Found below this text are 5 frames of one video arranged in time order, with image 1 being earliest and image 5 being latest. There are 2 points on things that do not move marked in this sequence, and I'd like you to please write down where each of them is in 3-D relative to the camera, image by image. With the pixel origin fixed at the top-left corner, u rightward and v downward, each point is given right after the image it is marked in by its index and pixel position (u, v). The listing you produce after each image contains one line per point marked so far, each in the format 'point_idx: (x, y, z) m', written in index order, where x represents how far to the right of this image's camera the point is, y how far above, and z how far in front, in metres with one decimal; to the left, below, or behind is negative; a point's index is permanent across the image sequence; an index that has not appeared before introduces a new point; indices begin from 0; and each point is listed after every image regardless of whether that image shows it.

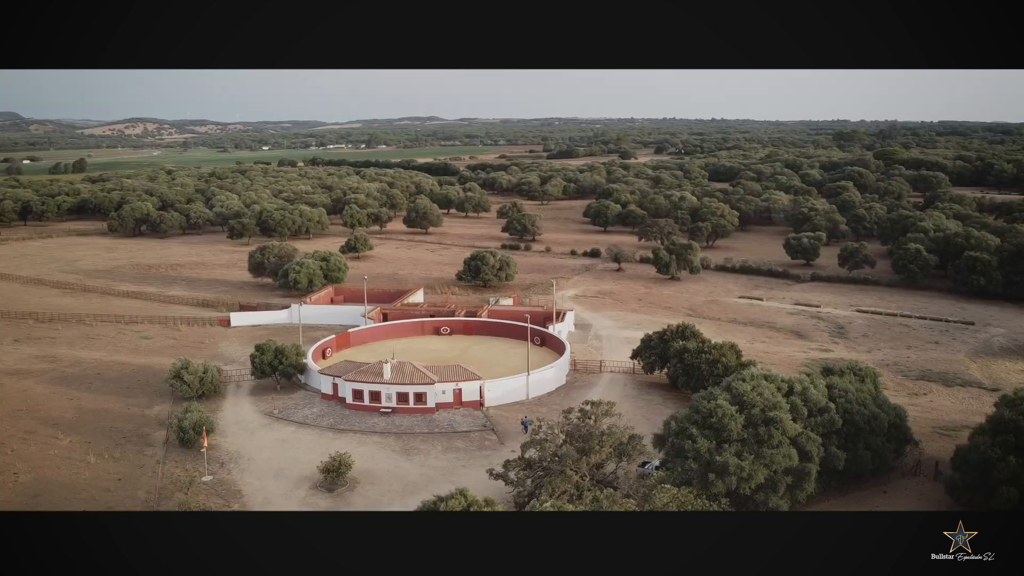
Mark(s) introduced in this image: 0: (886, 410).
0: (+10.0, -3.3, +19.2) m
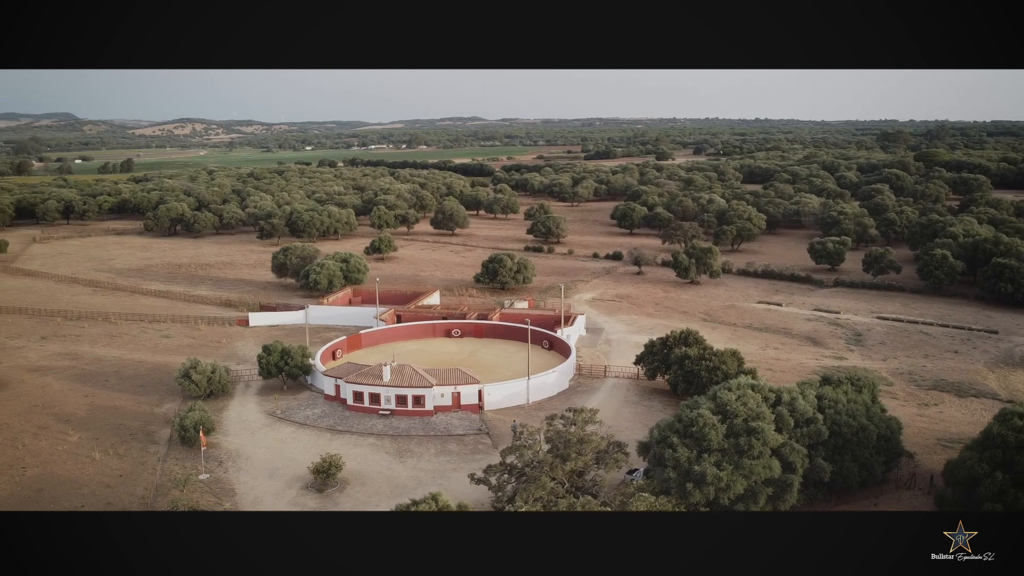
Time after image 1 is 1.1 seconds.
0: (+9.6, -3.5, +18.8) m
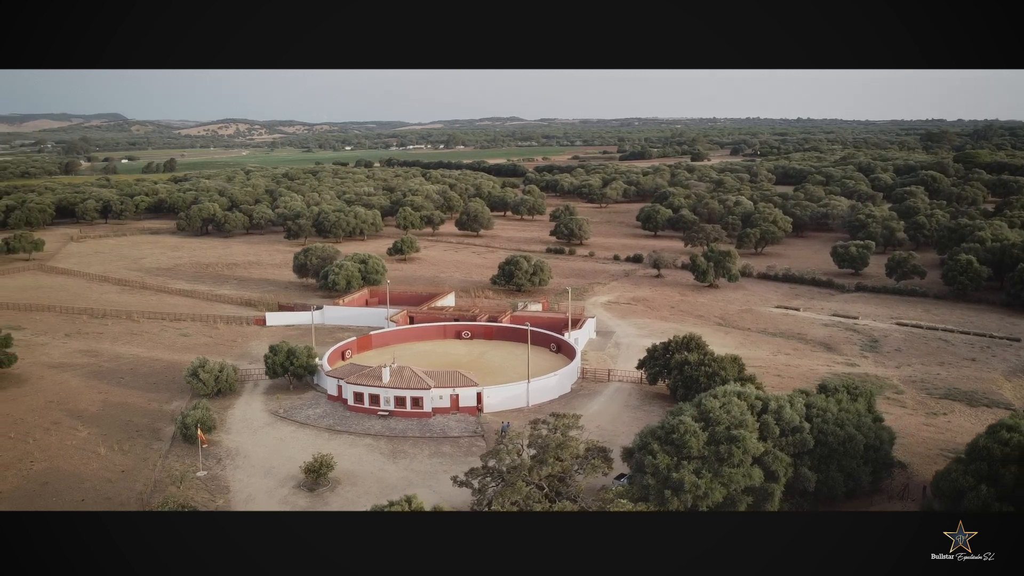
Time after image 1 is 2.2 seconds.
0: (+9.2, -3.7, +18.5) m
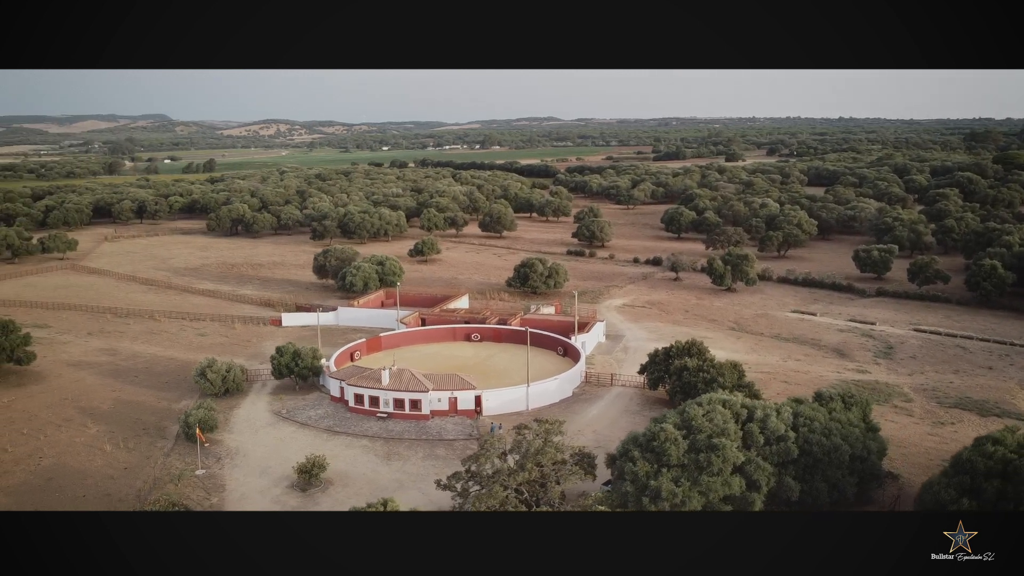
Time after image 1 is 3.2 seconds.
0: (+8.8, -4.0, +18.3) m
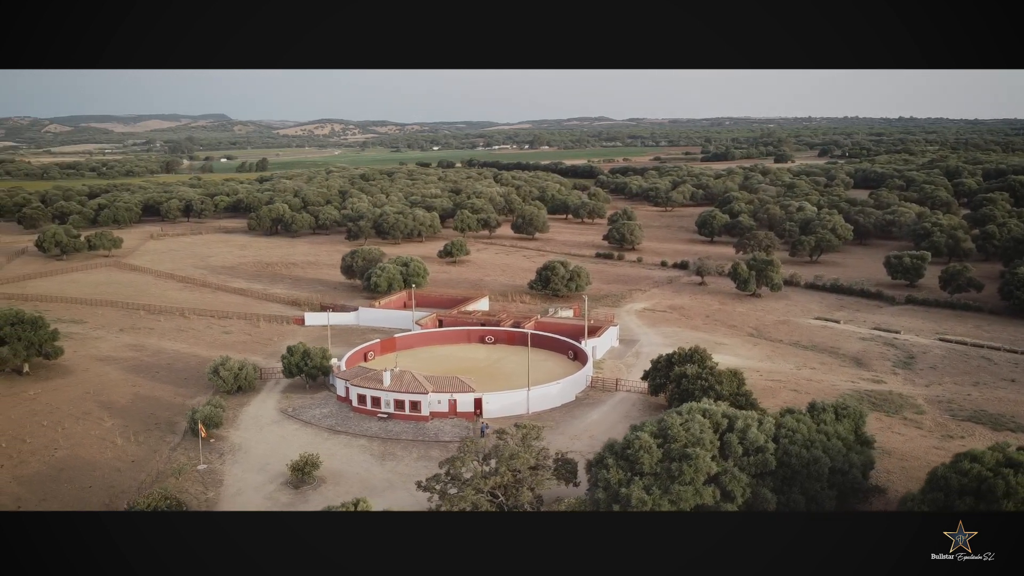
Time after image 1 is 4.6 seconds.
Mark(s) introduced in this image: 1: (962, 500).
0: (+8.2, -4.2, +18.1) m
1: (+9.9, -4.6, +15.3) m
